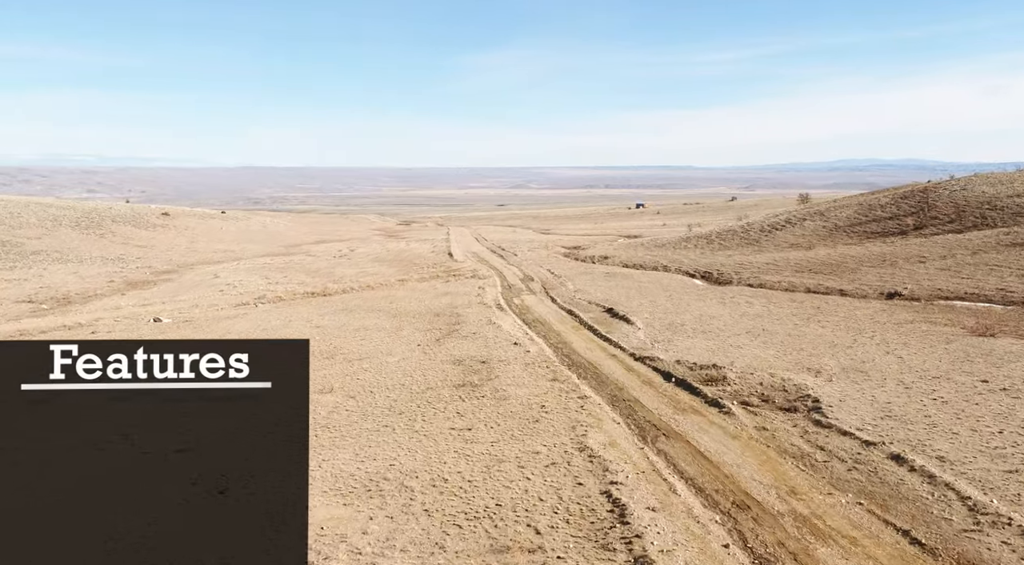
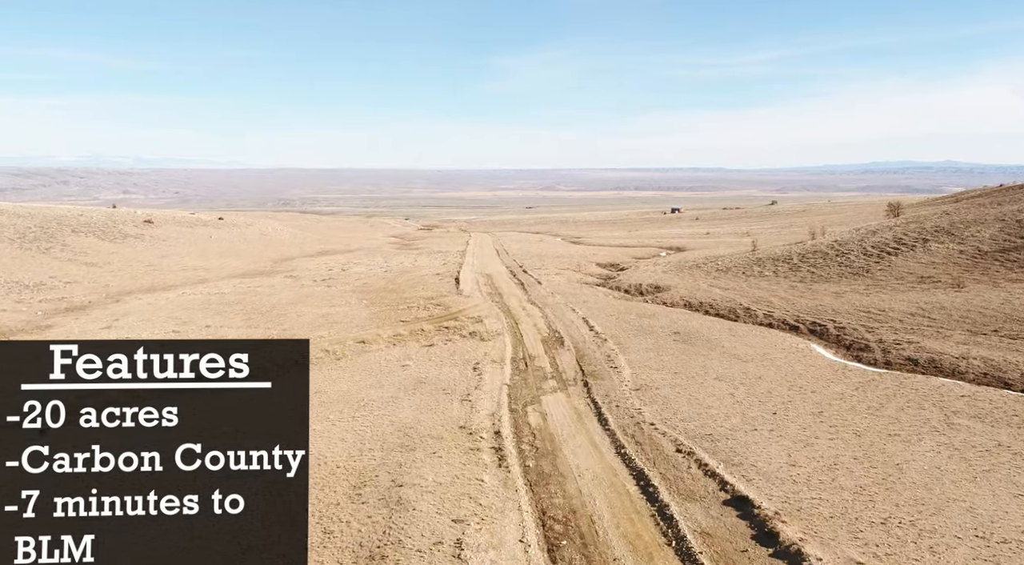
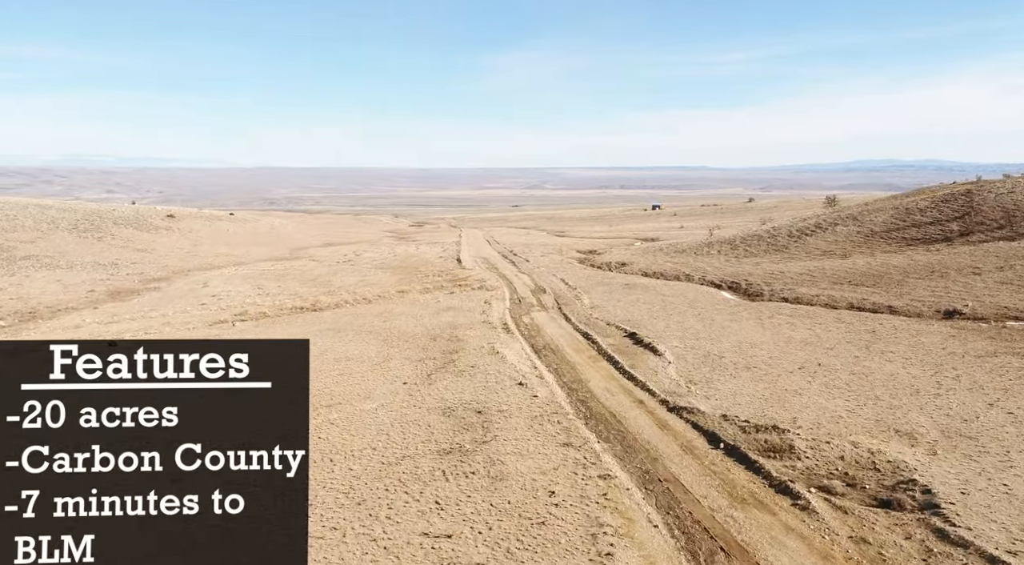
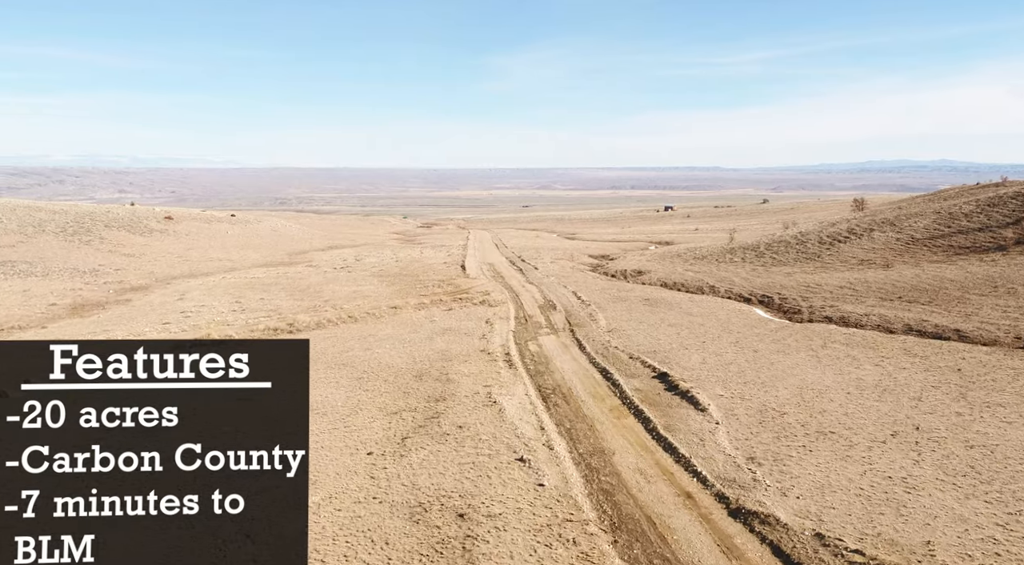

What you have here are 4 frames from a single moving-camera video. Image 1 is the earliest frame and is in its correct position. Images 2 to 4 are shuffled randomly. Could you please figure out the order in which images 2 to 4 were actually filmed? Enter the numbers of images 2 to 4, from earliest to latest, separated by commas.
3, 4, 2
